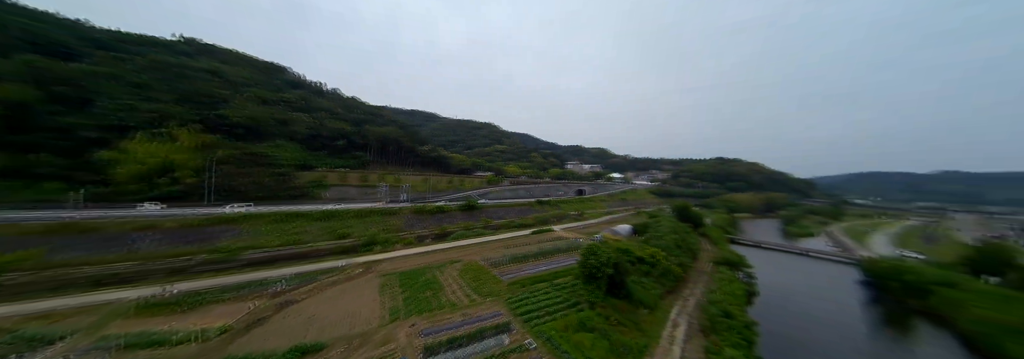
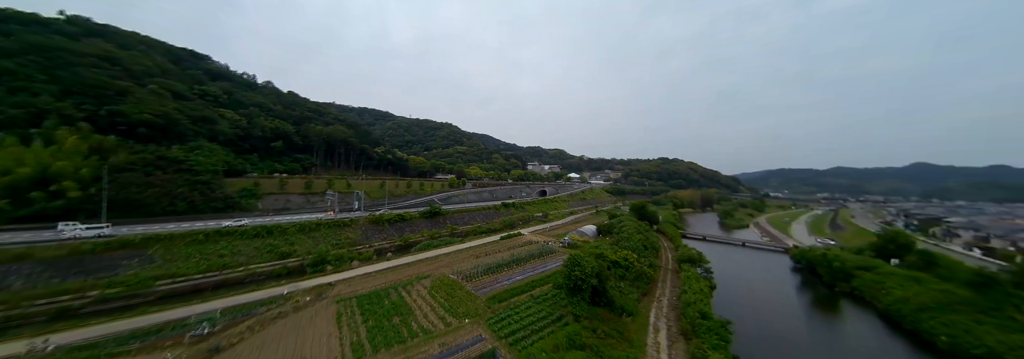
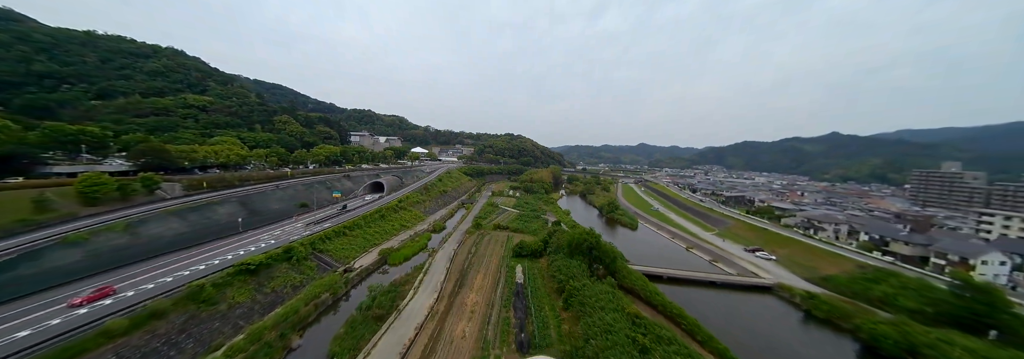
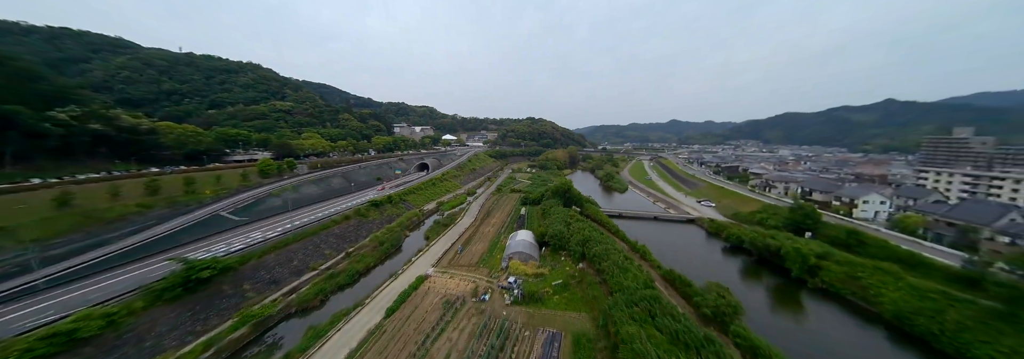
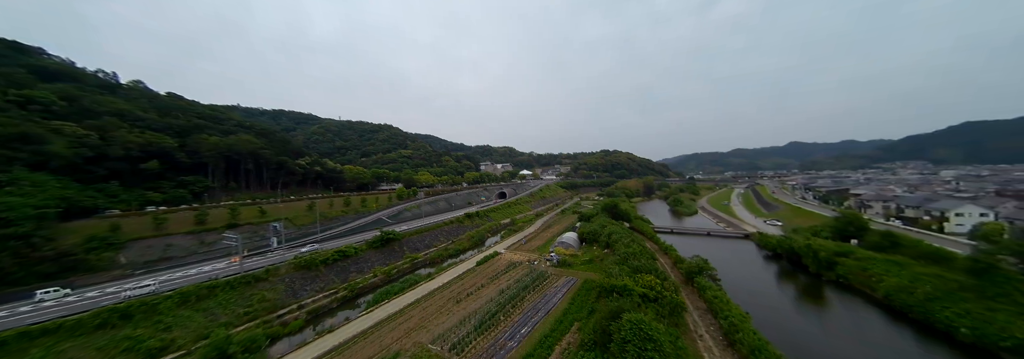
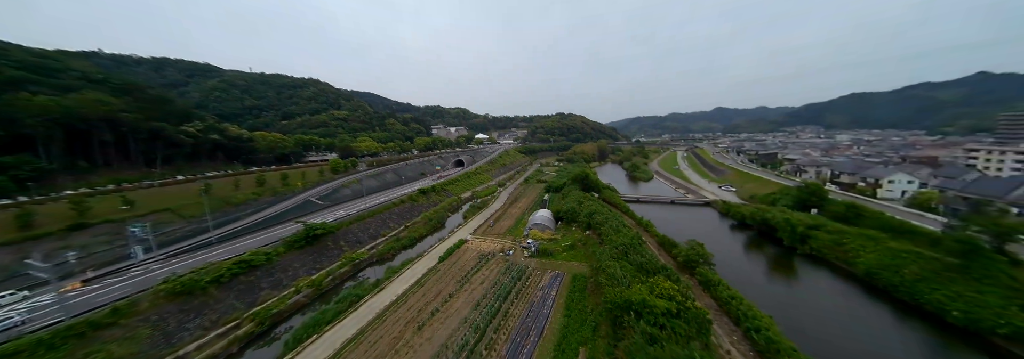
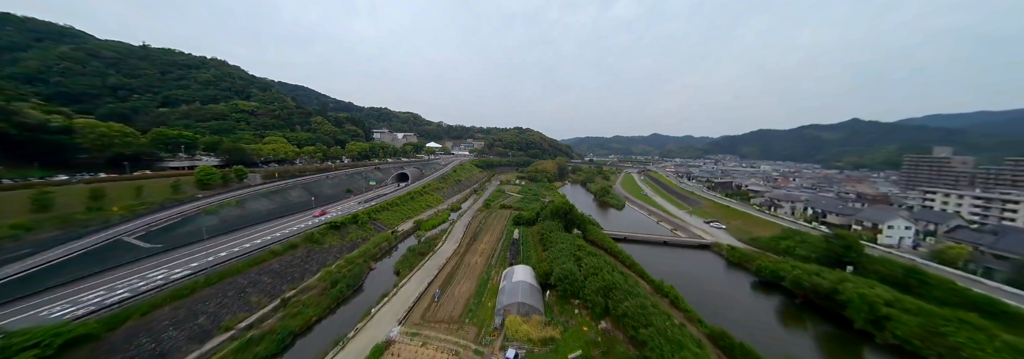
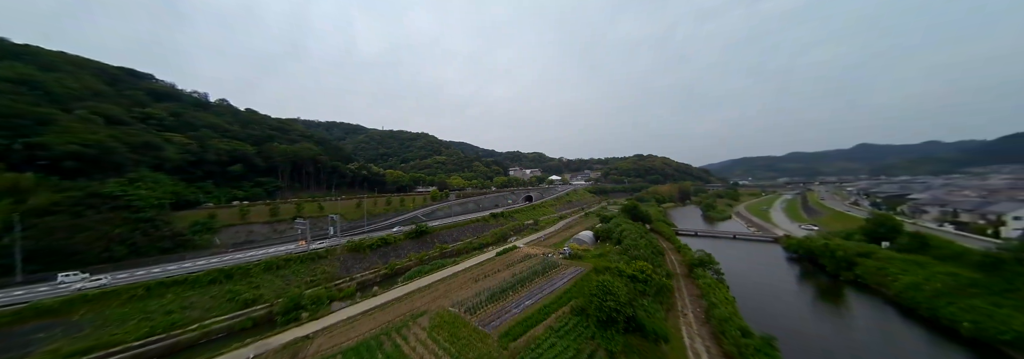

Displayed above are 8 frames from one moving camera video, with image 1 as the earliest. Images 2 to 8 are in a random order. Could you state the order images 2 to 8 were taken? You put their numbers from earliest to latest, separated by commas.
2, 8, 5, 6, 4, 7, 3
